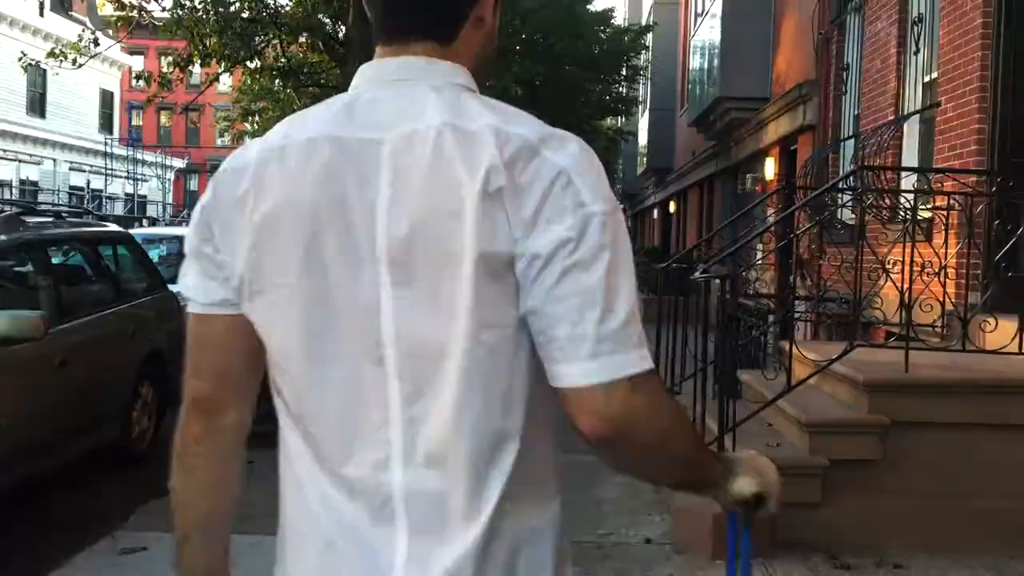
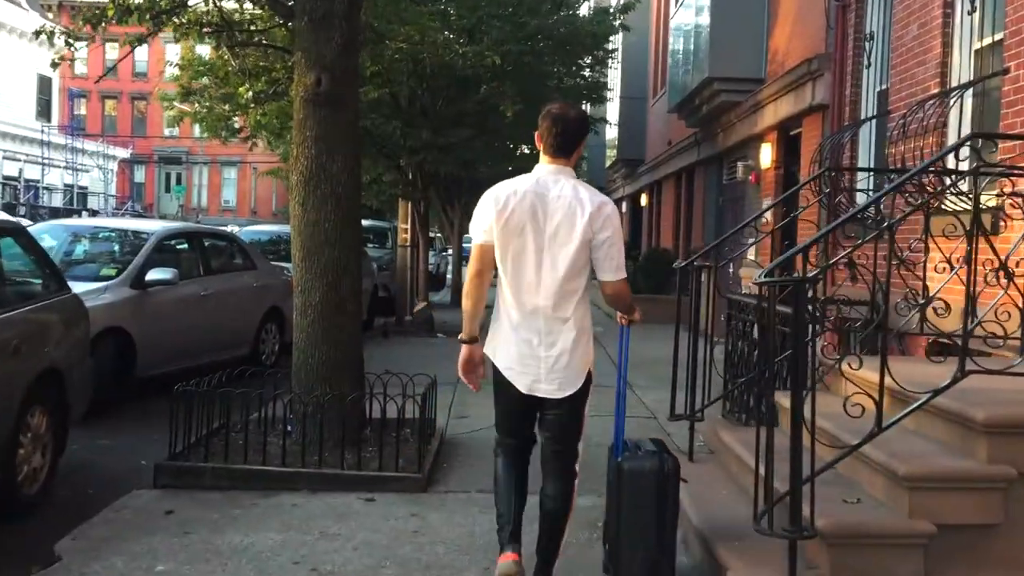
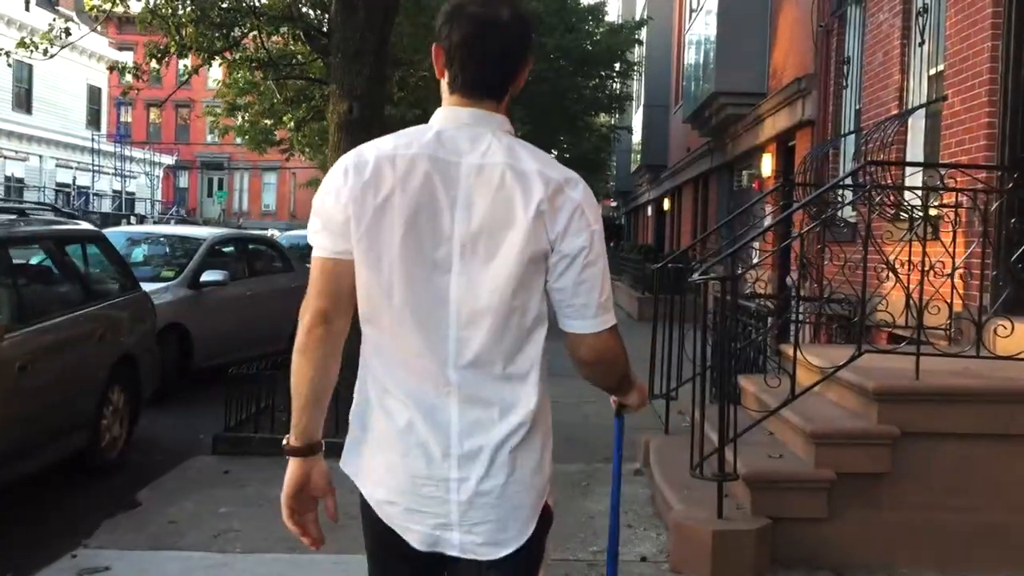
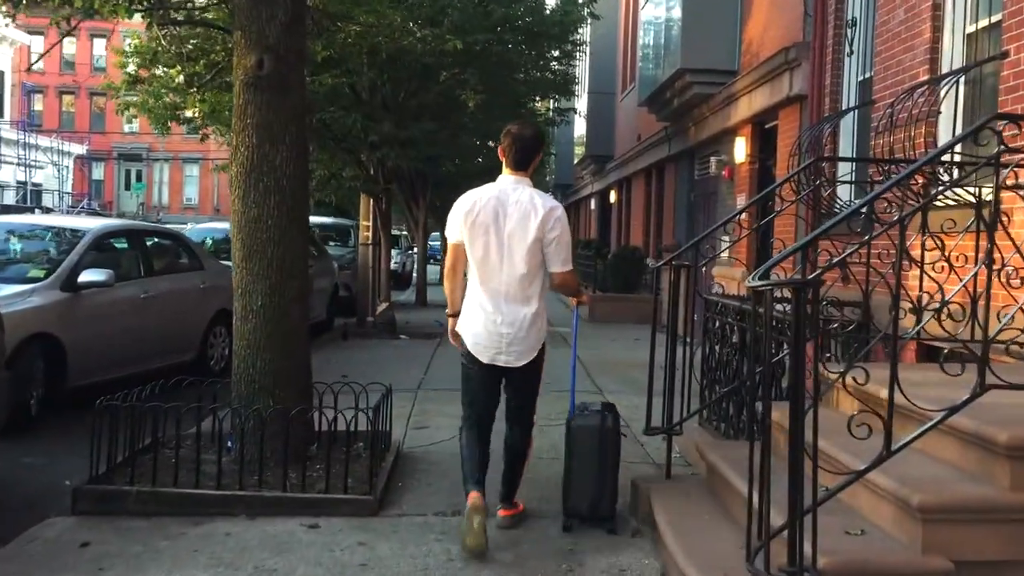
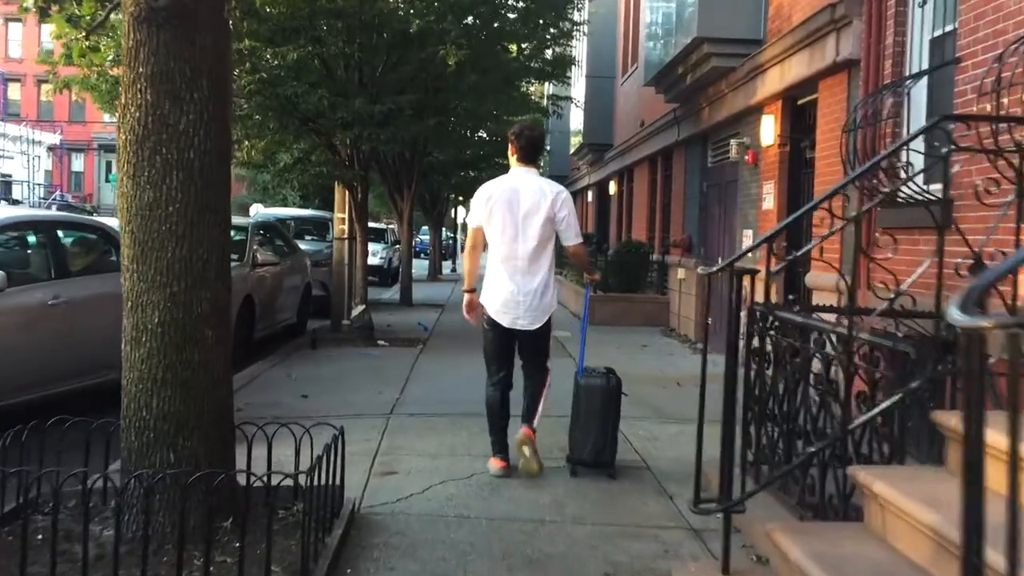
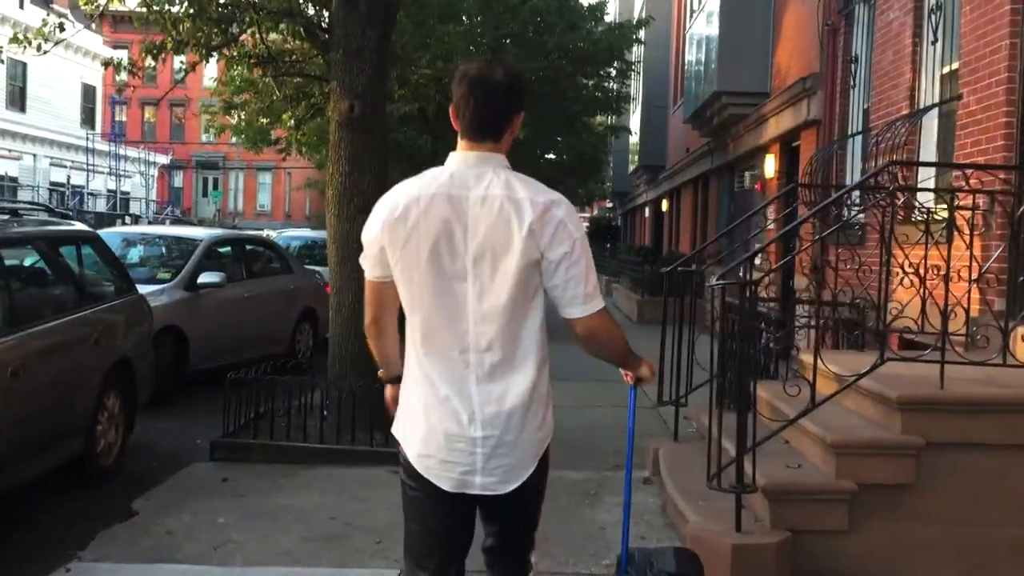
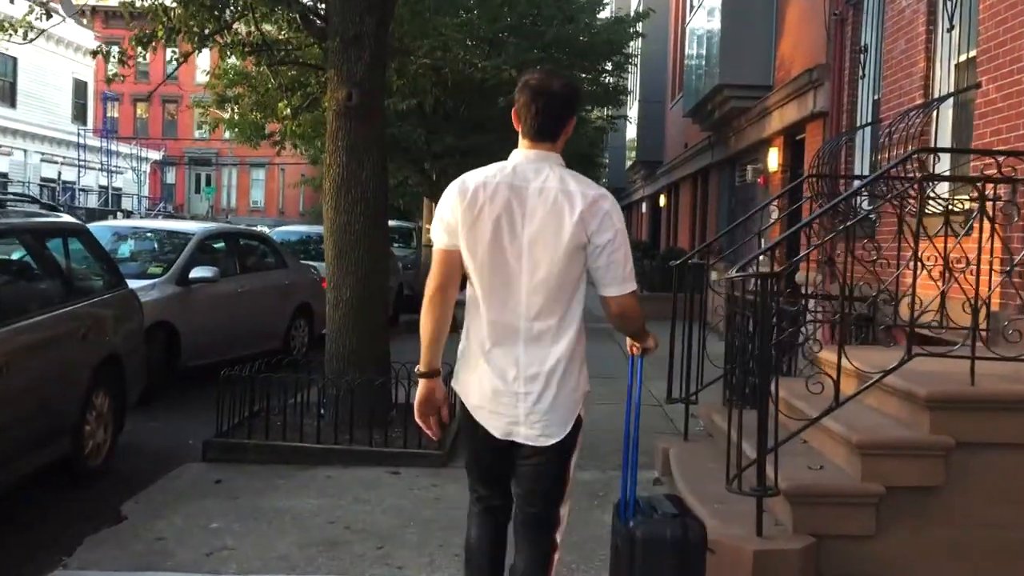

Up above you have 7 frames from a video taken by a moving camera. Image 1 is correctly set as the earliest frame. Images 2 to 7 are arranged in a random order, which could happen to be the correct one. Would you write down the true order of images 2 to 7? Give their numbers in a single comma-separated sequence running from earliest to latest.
3, 6, 7, 2, 4, 5
